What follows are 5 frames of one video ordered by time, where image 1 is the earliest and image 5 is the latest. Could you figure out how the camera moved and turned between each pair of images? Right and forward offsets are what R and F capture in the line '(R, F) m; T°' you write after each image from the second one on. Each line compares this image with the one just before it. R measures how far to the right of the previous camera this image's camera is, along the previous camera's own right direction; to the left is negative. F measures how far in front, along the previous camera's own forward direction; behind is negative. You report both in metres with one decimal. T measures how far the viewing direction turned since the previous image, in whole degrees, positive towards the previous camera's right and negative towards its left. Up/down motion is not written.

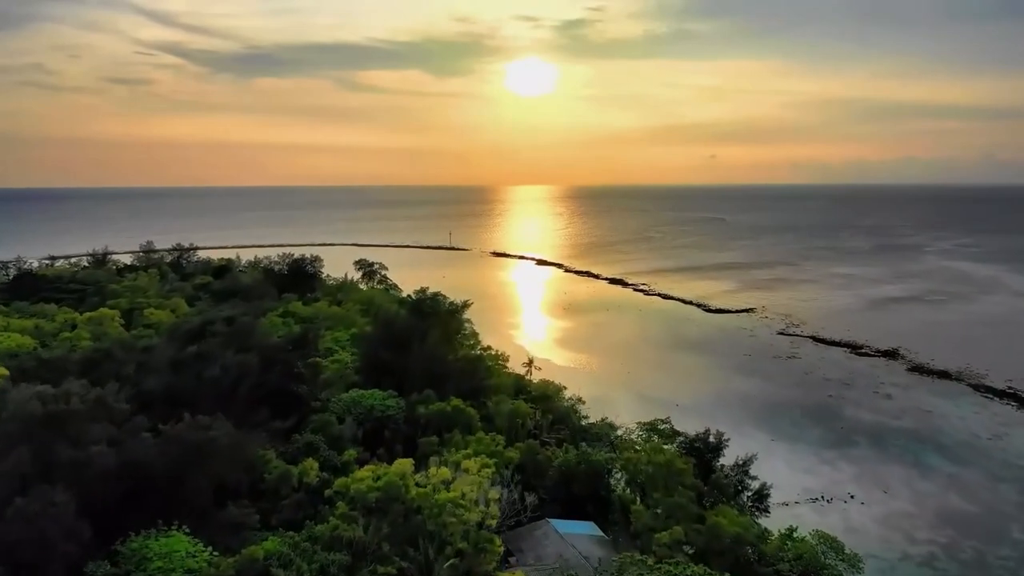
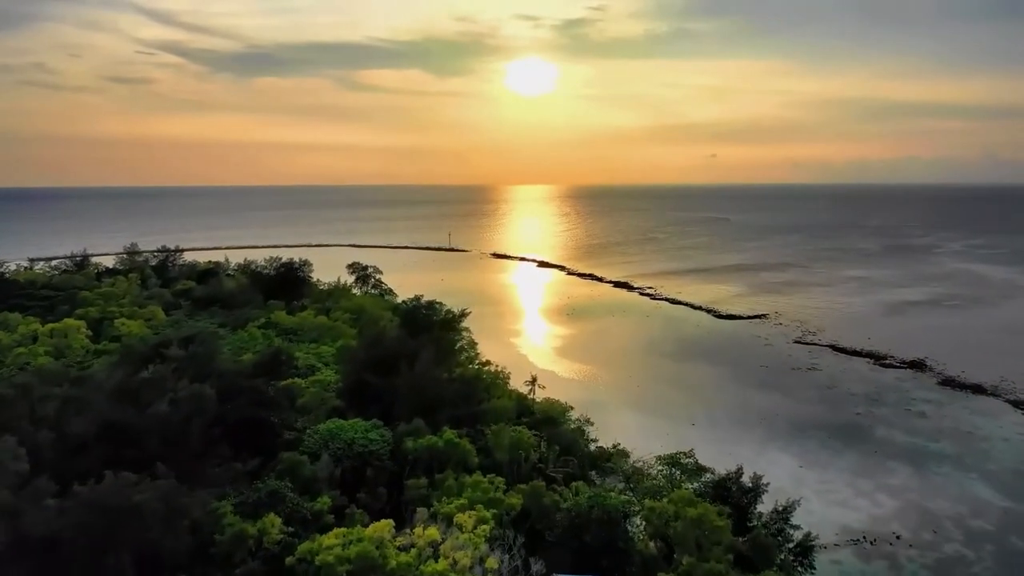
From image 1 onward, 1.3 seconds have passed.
(0.0, +2.2) m; 0°
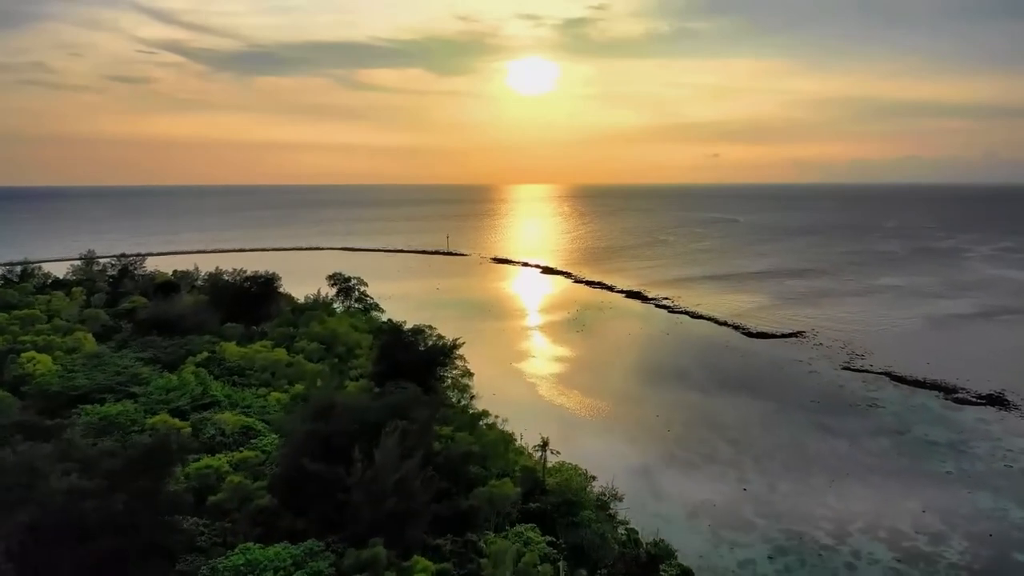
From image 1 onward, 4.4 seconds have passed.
(-0.1, +5.1) m; 0°
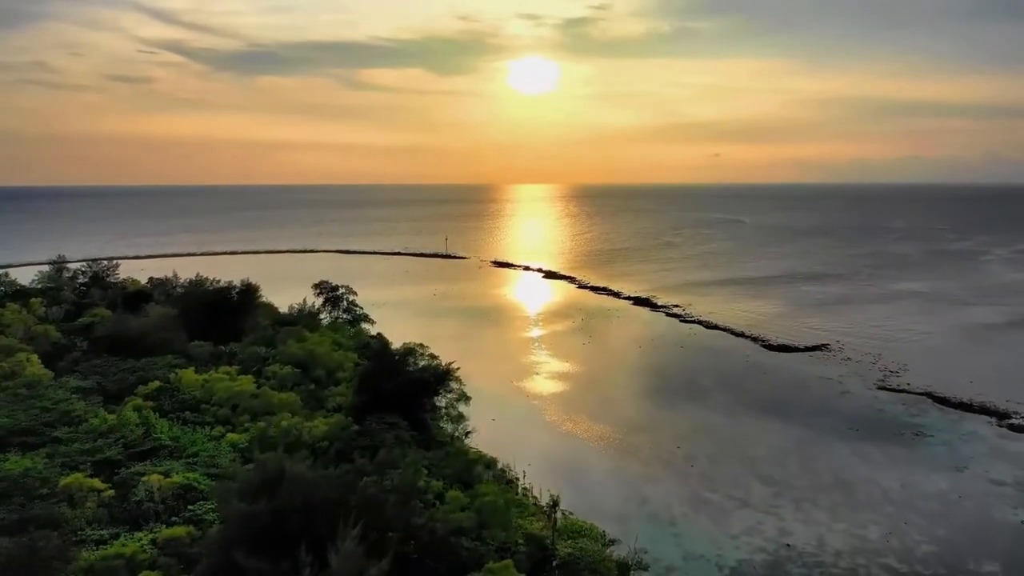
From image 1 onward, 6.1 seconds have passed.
(0.0, +2.9) m; 0°
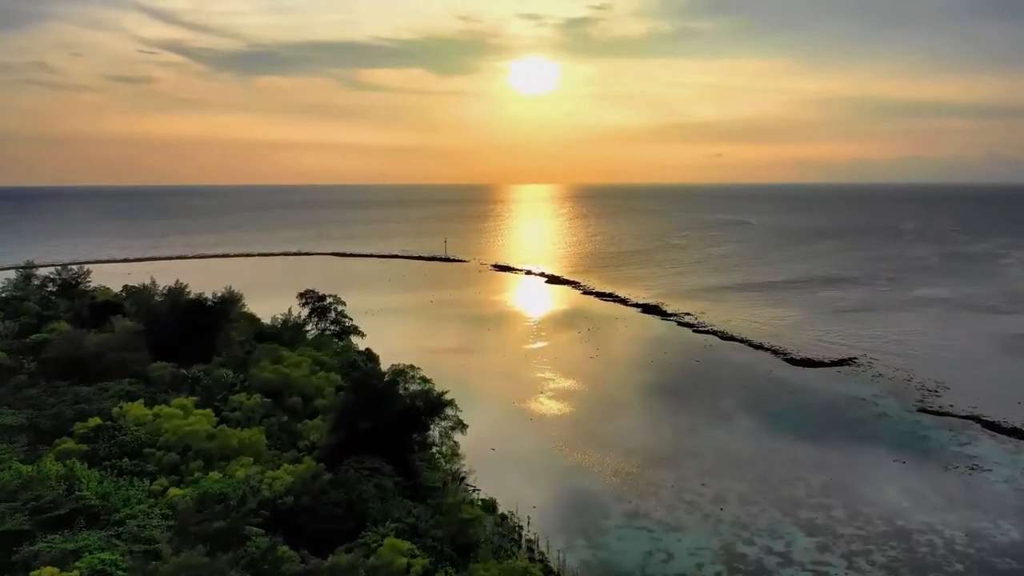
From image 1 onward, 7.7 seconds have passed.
(-0.1, +2.7) m; 0°
